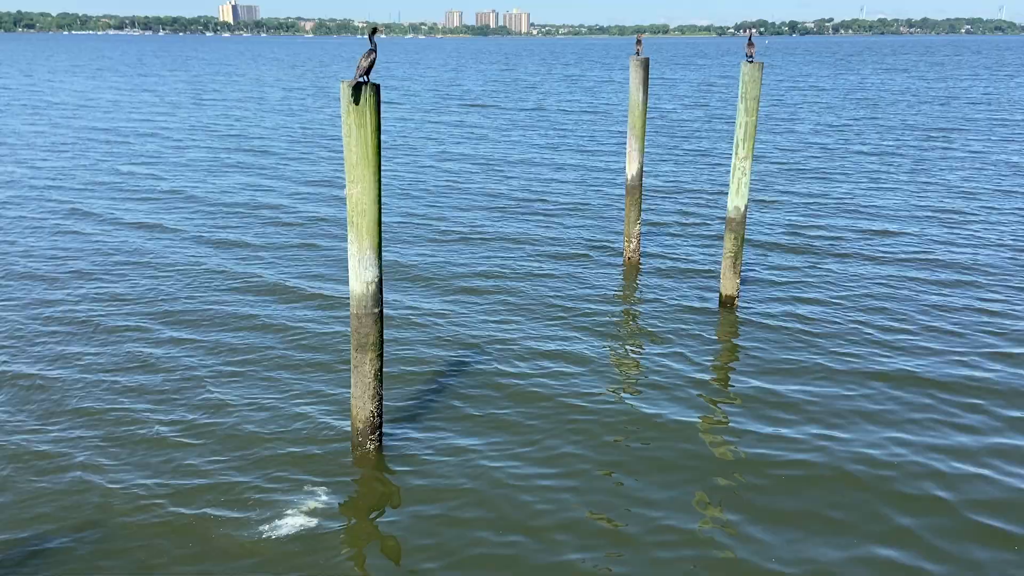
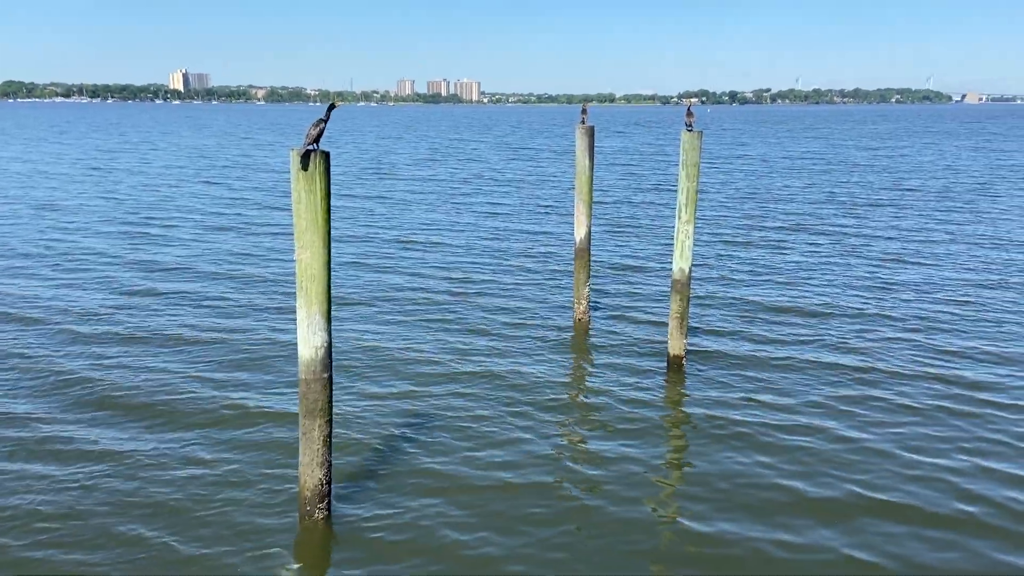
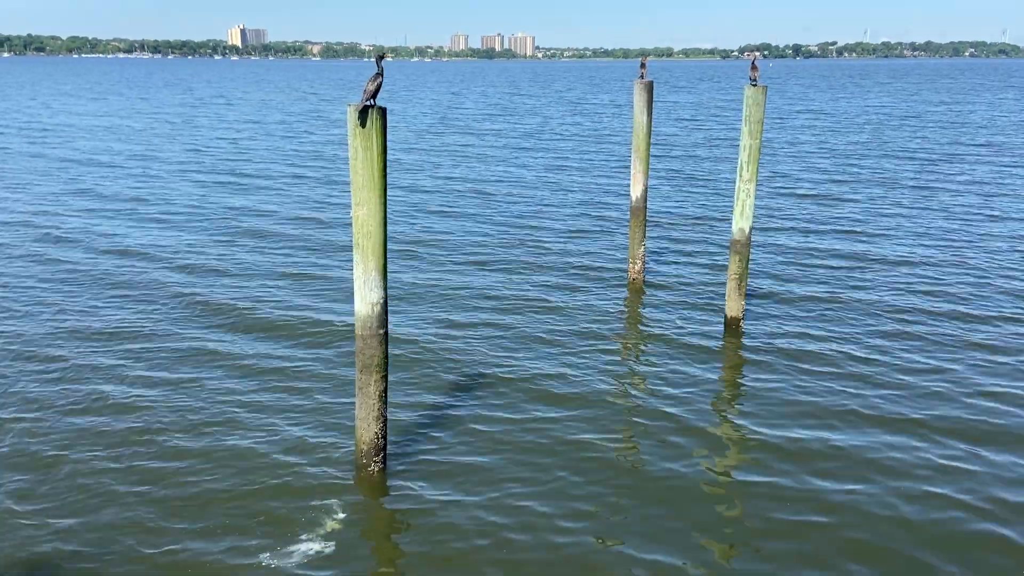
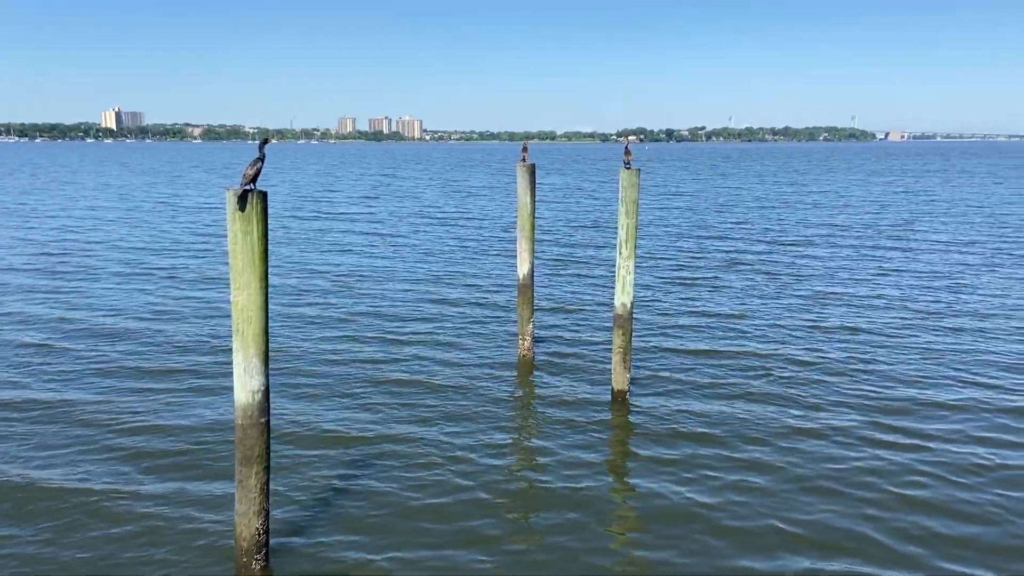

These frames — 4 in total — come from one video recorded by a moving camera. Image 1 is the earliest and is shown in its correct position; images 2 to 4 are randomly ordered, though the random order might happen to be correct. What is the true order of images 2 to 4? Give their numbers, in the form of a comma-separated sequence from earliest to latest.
3, 2, 4
